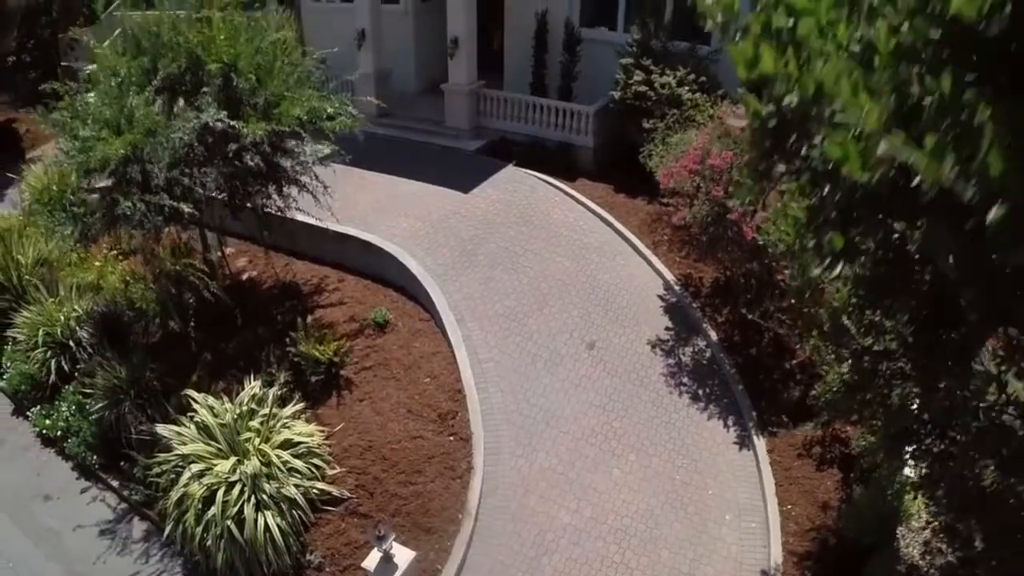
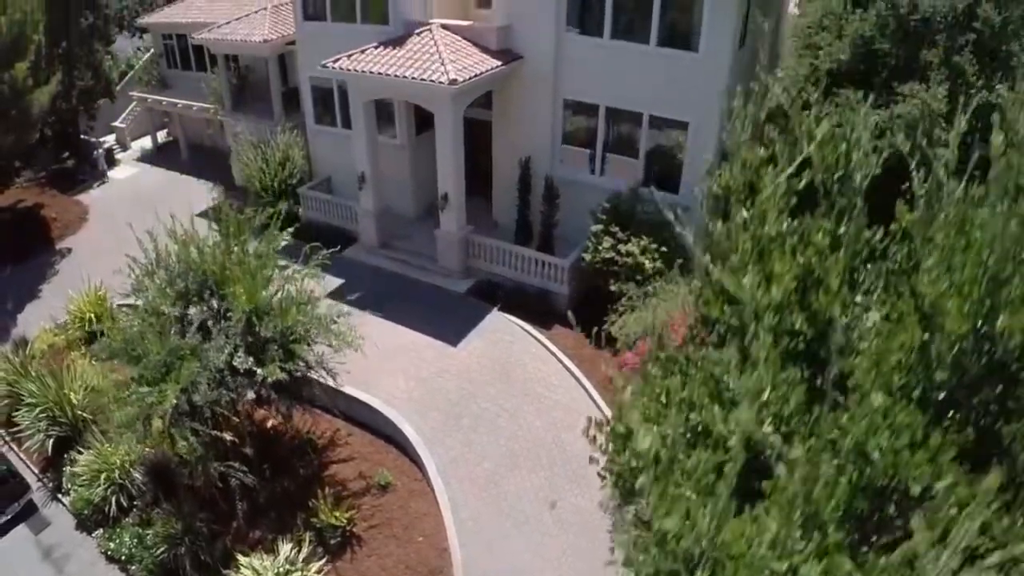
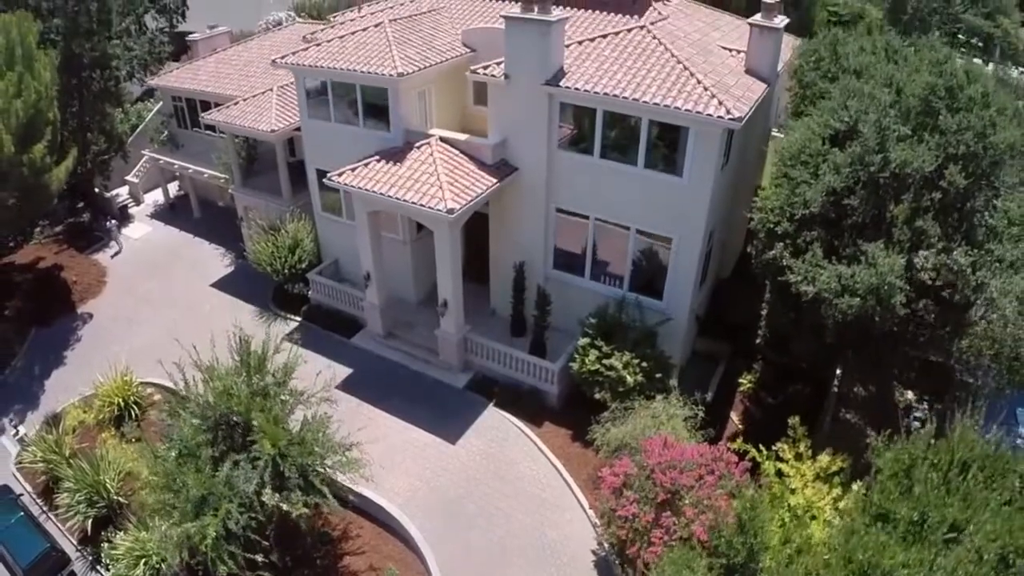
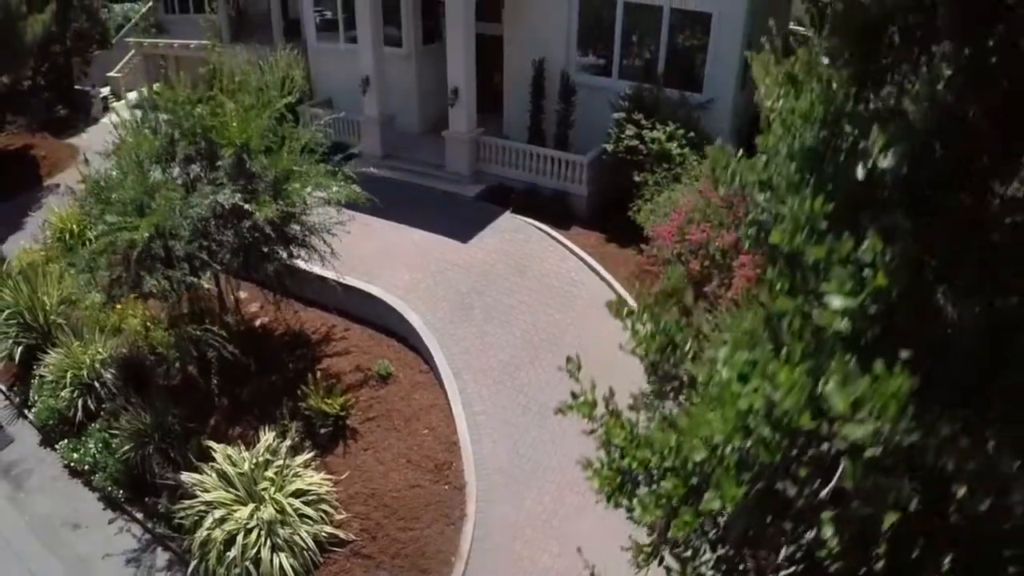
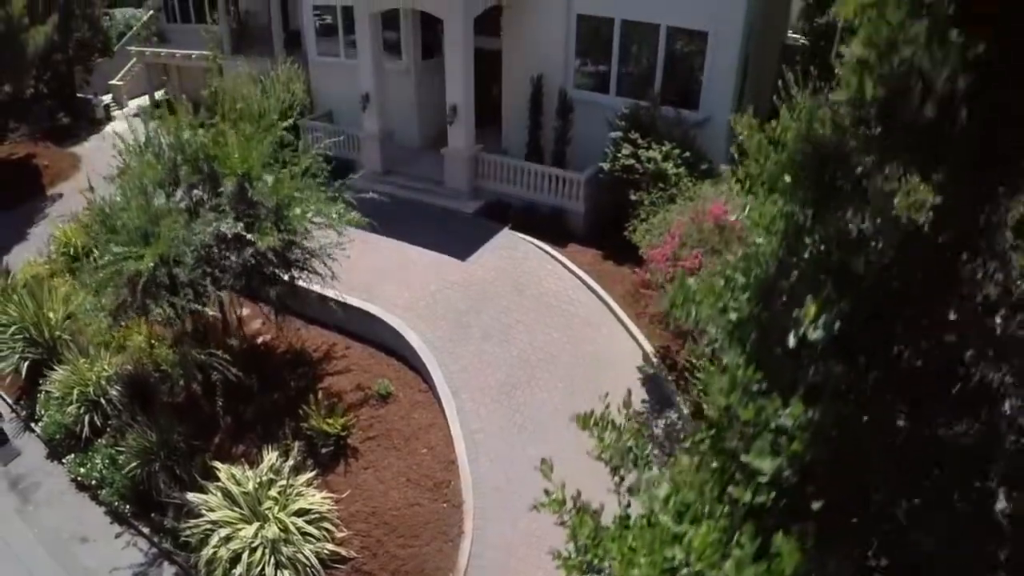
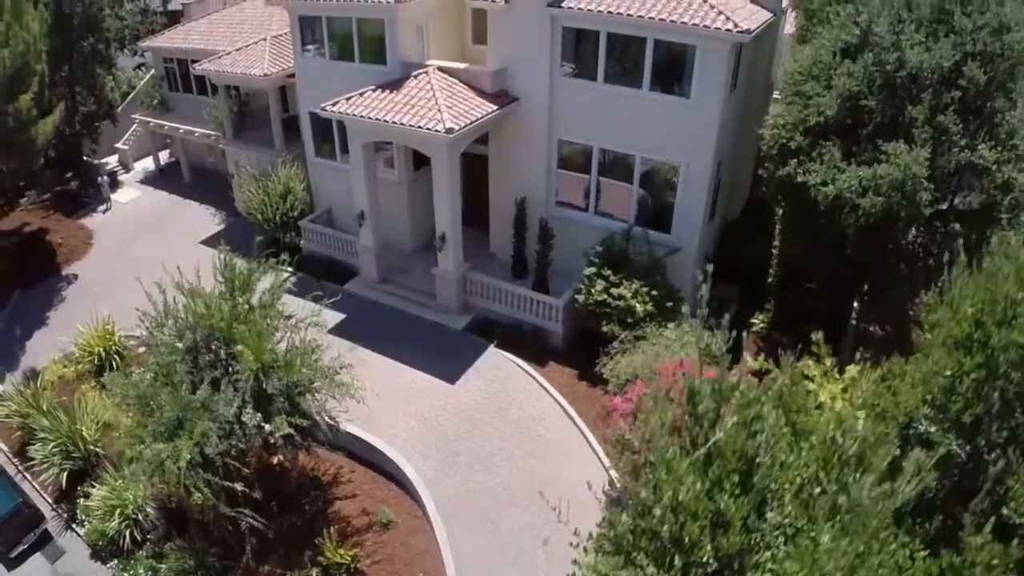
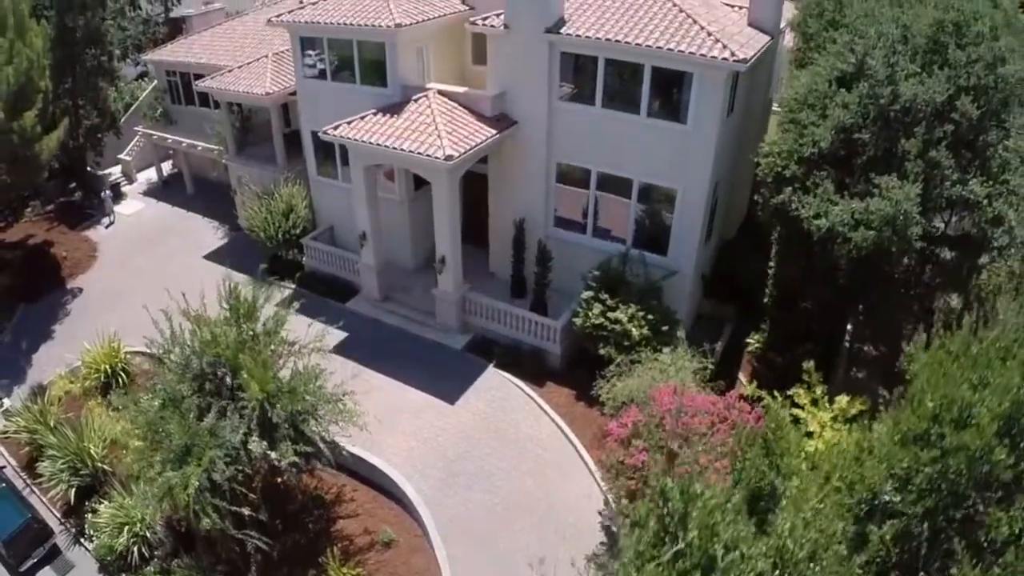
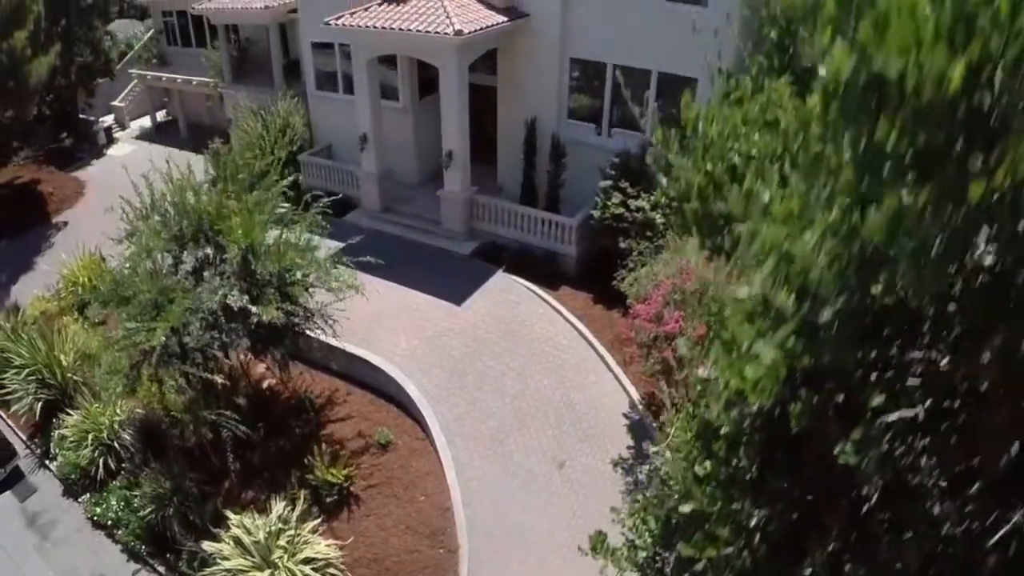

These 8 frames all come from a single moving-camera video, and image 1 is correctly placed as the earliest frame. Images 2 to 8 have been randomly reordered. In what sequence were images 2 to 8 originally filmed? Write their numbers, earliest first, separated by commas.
4, 5, 8, 2, 6, 7, 3
